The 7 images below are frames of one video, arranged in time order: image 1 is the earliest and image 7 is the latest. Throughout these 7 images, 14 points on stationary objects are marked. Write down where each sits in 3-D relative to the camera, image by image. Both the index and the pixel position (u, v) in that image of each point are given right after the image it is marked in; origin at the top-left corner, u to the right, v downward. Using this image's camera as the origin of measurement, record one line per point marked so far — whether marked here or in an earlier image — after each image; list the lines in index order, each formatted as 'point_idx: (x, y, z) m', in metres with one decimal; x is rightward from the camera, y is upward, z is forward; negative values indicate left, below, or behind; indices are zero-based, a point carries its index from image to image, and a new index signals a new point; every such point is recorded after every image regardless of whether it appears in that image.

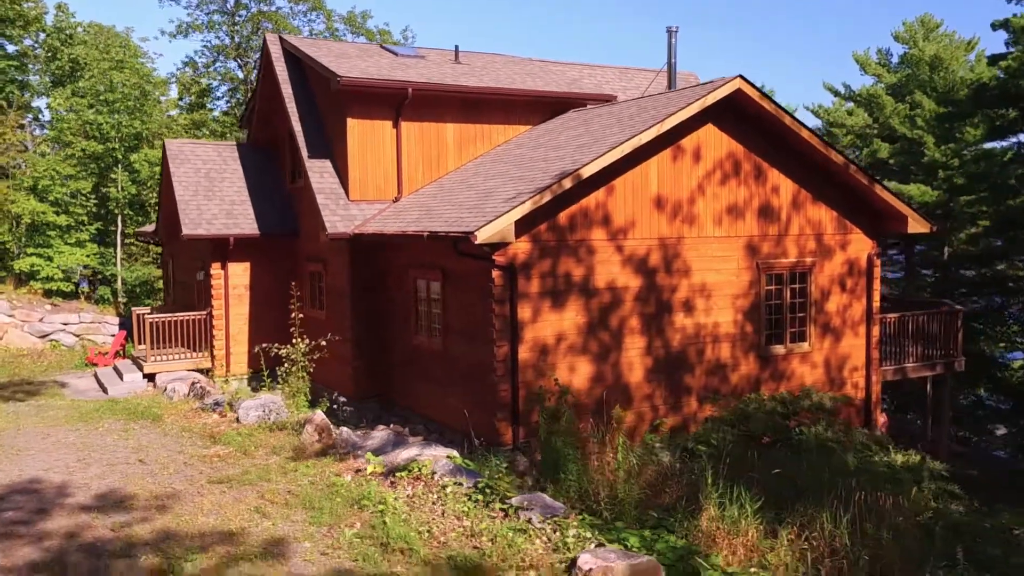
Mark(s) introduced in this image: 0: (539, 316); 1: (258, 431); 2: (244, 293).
0: (+0.3, -0.3, +11.3) m
1: (-3.0, -1.7, +10.9) m
2: (-4.8, -0.1, +16.6) m
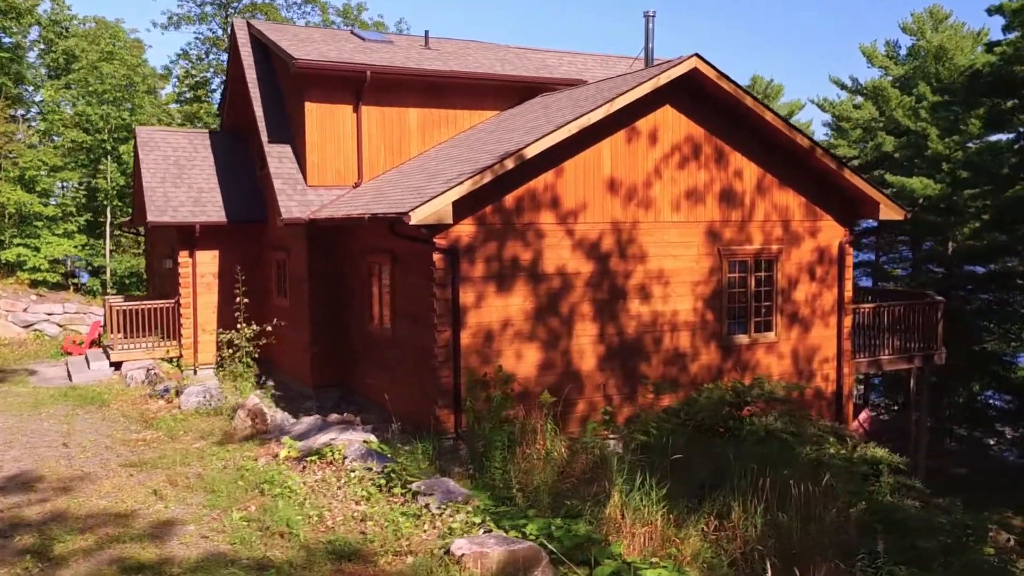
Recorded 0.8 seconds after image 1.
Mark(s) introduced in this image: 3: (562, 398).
0: (-0.3, -0.2, +11.0) m
1: (-3.7, -1.5, +10.7) m
2: (-5.3, +0.1, +16.4) m
3: (+0.6, -1.4, +11.6) m
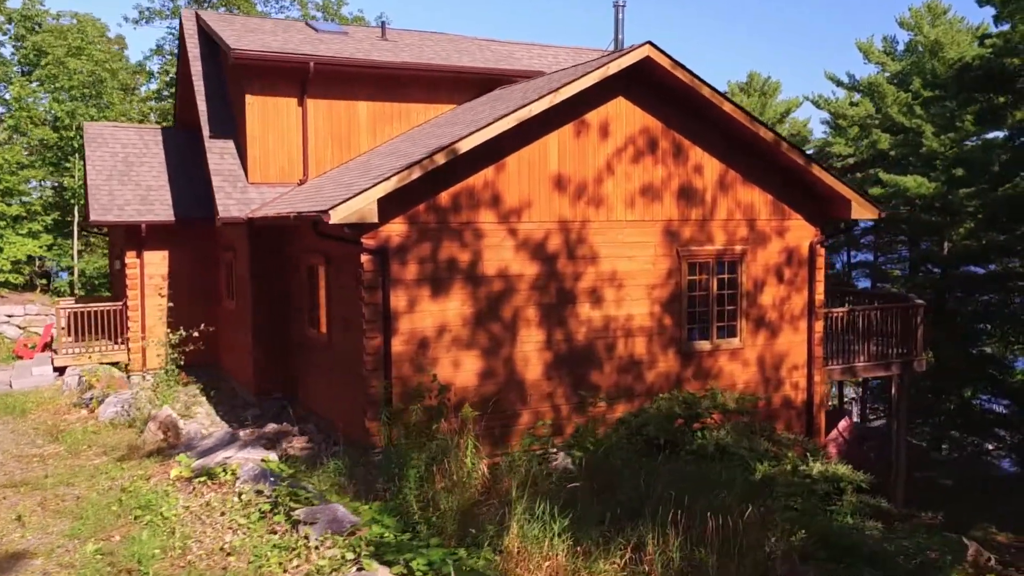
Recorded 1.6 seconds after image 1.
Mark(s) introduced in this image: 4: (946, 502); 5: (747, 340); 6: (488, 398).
0: (-1.1, -0.2, +10.3) m
1: (-4.4, -1.5, +10.0) m
2: (-6.0, +0.1, +15.7) m
3: (-0.1, -1.4, +10.9) m
4: (+7.5, -3.7, +15.8) m
5: (+3.2, -0.7, +12.4) m
6: (-0.3, -1.3, +10.8) m
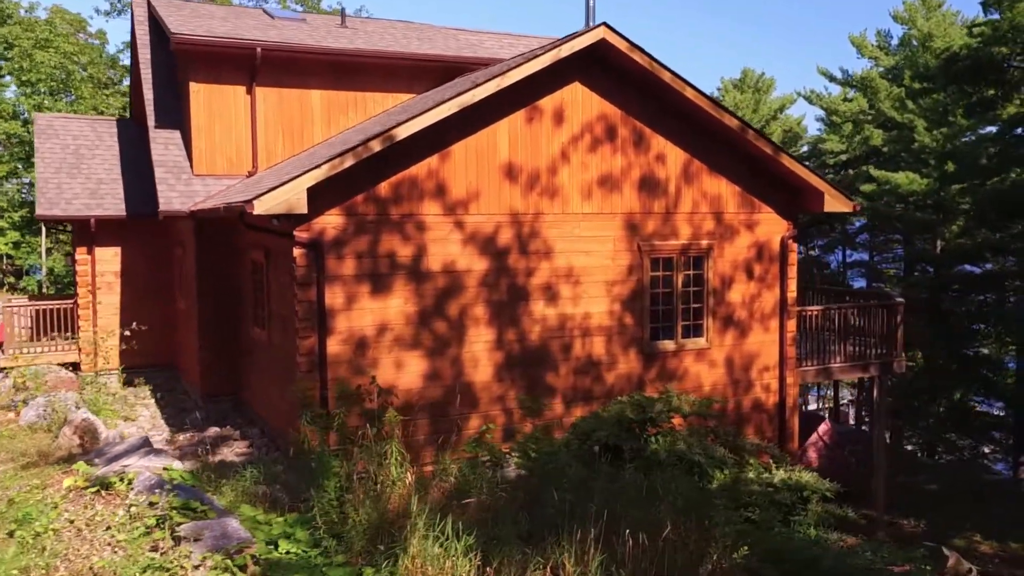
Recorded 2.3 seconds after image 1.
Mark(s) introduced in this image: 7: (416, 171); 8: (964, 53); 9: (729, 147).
0: (-1.7, -0.2, +9.7) m
1: (-5.0, -1.5, +9.4) m
2: (-6.6, +0.1, +15.1) m
3: (-0.7, -1.4, +10.3) m
4: (+6.9, -3.6, +15.2) m
5: (+2.6, -0.7, +11.8) m
6: (-0.9, -1.2, +10.2) m
7: (-1.0, +1.3, +9.8) m
8: (+8.9, +4.6, +18.0) m
9: (+2.8, +1.8, +11.7) m
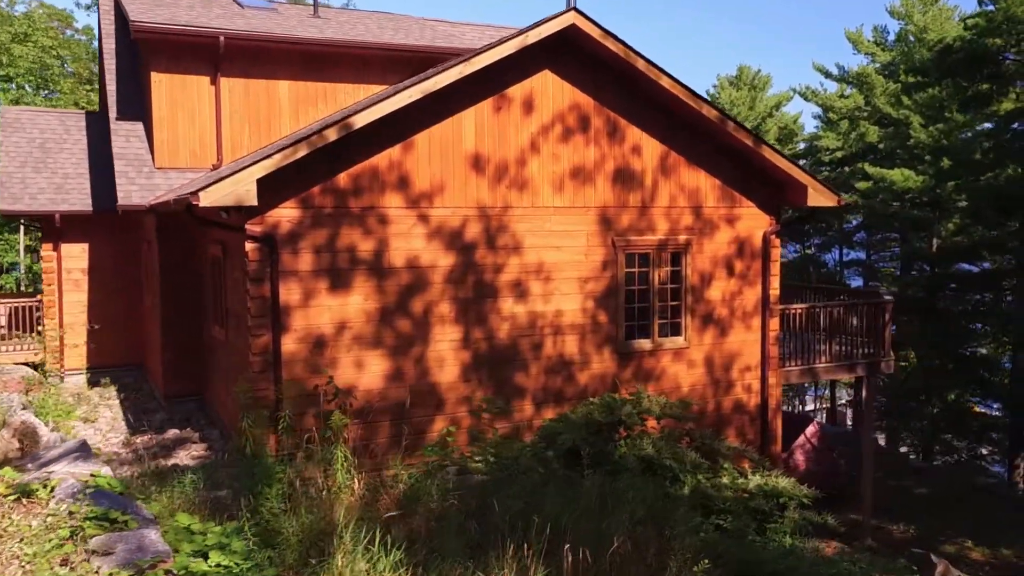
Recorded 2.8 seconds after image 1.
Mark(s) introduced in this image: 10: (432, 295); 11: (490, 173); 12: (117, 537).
0: (-2.0, -0.1, +9.2) m
1: (-5.4, -1.4, +9.0) m
2: (-6.9, +0.2, +14.7) m
3: (-1.0, -1.3, +9.8) m
4: (+6.6, -3.6, +14.7) m
5: (+2.2, -0.6, +11.4) m
6: (-1.2, -1.2, +9.7) m
7: (-1.4, +1.3, +9.4) m
8: (+8.5, +4.6, +17.6) m
9: (+2.4, +1.8, +11.2) m
10: (-0.9, -0.1, +9.8) m
11: (-0.2, +1.2, +10.0) m
12: (-2.4, -1.5, +5.6) m
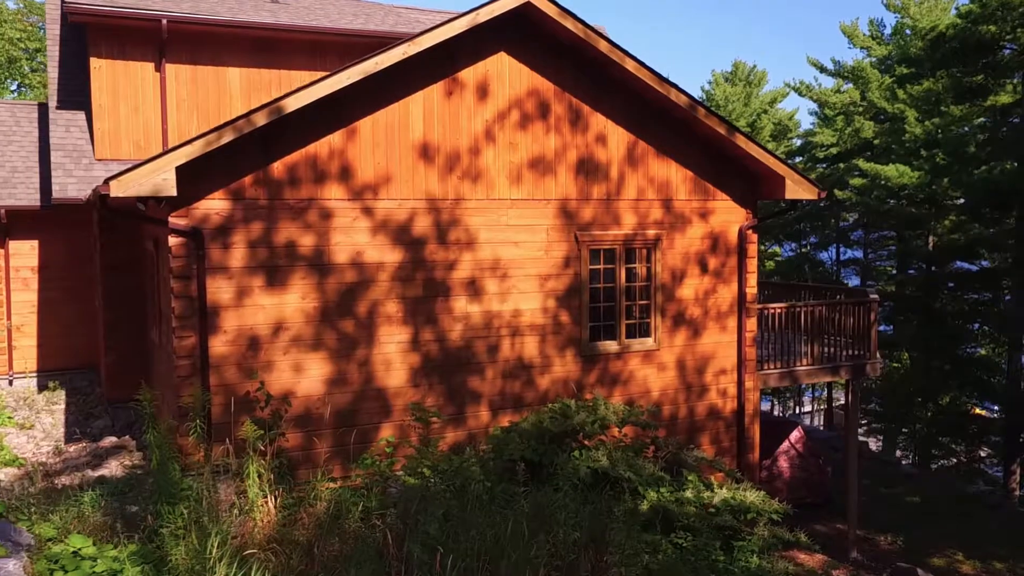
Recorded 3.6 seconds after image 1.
0: (-2.5, -0.1, +8.6) m
1: (-5.9, -1.4, +8.3) m
2: (-7.4, +0.2, +14.0) m
3: (-1.5, -1.3, +9.1) m
4: (+6.1, -3.6, +14.0) m
5: (+1.8, -0.6, +10.7) m
6: (-1.7, -1.2, +9.0) m
7: (-1.9, +1.3, +8.7) m
8: (+8.1, +4.7, +16.9) m
9: (+1.9, +1.8, +10.6) m
10: (-1.4, -0.1, +9.1) m
11: (-0.7, +1.3, +9.3) m
12: (-2.9, -1.5, +5.0) m
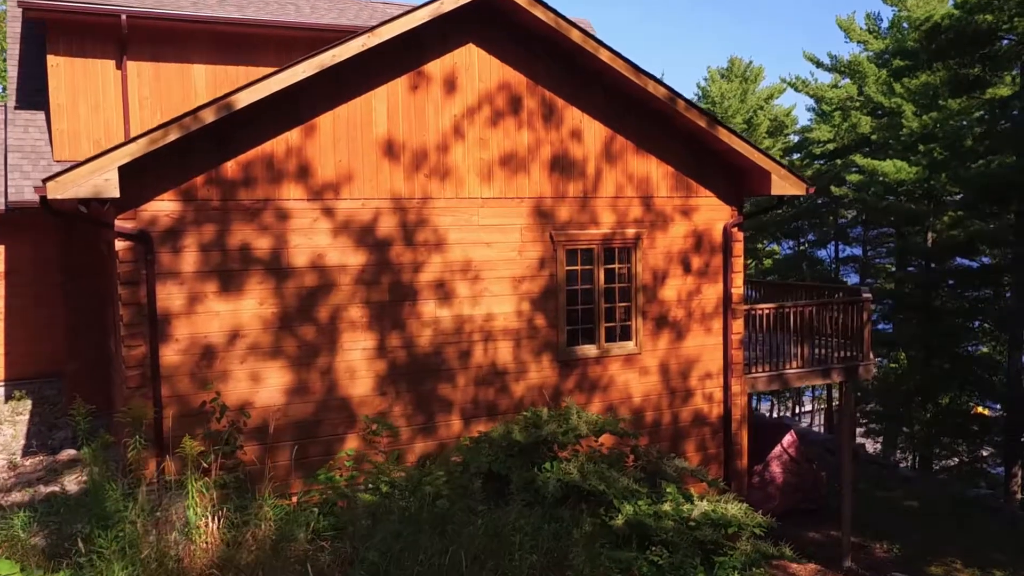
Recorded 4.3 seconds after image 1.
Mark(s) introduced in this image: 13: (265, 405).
0: (-2.8, -0.1, +8.1) m
1: (-6.1, -1.5, +7.9) m
2: (-7.7, +0.1, +13.6) m
3: (-1.8, -1.4, +8.7) m
4: (+5.9, -3.5, +13.6) m
5: (+1.5, -0.6, +10.2) m
6: (-2.0, -1.2, +8.6) m
7: (-2.2, +1.3, +8.3) m
8: (+7.8, +4.7, +16.4) m
9: (+1.6, +1.8, +10.1) m
10: (-1.6, -0.1, +8.7) m
11: (-1.0, +1.2, +8.9) m
12: (-3.2, -1.5, +4.5) m
13: (-2.3, -1.1, +8.4) m
